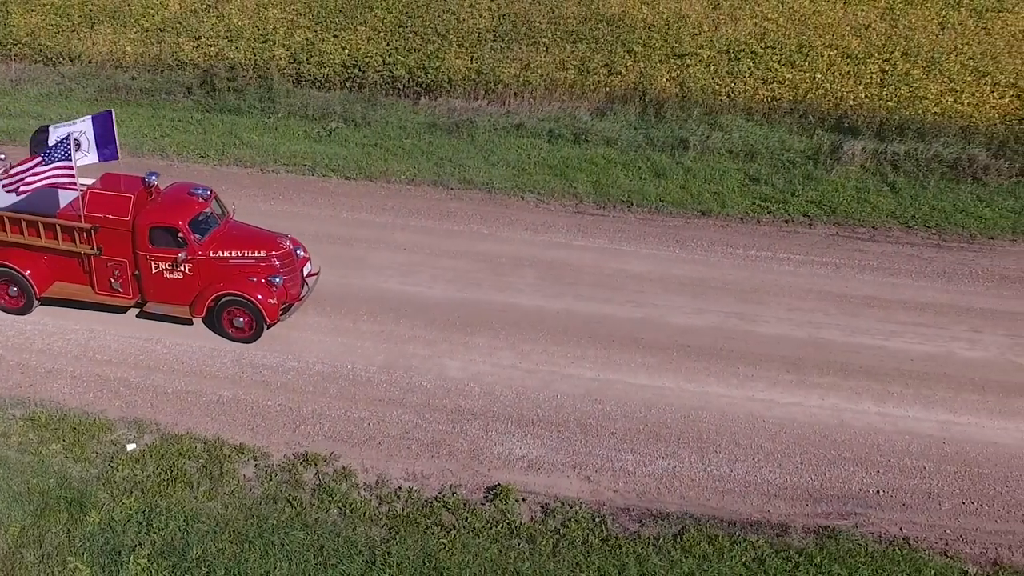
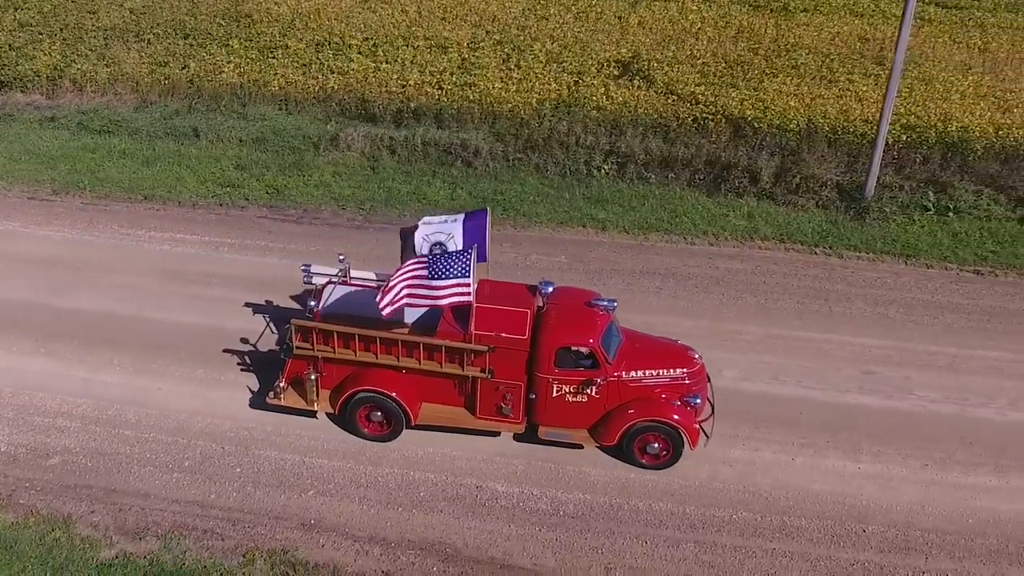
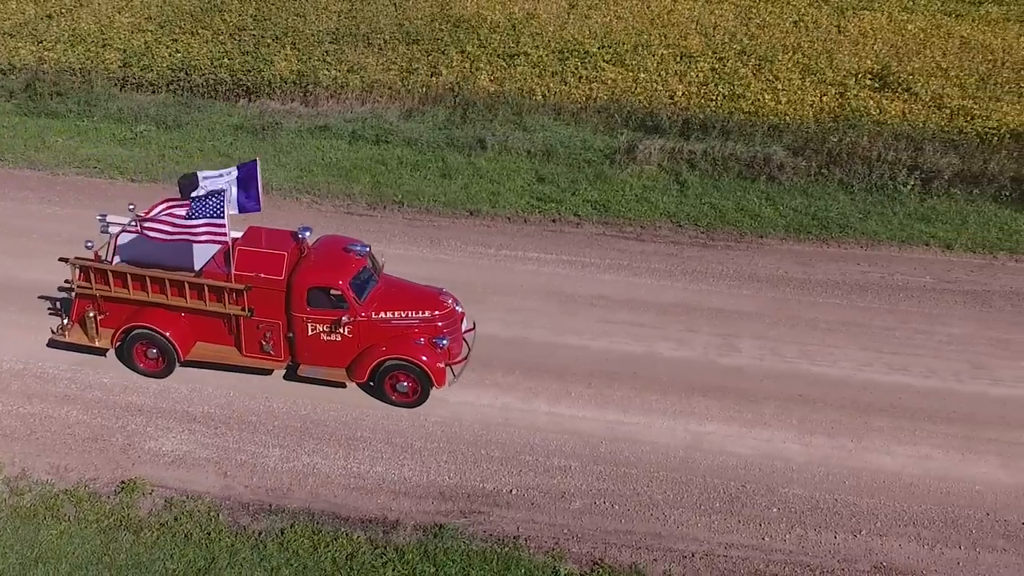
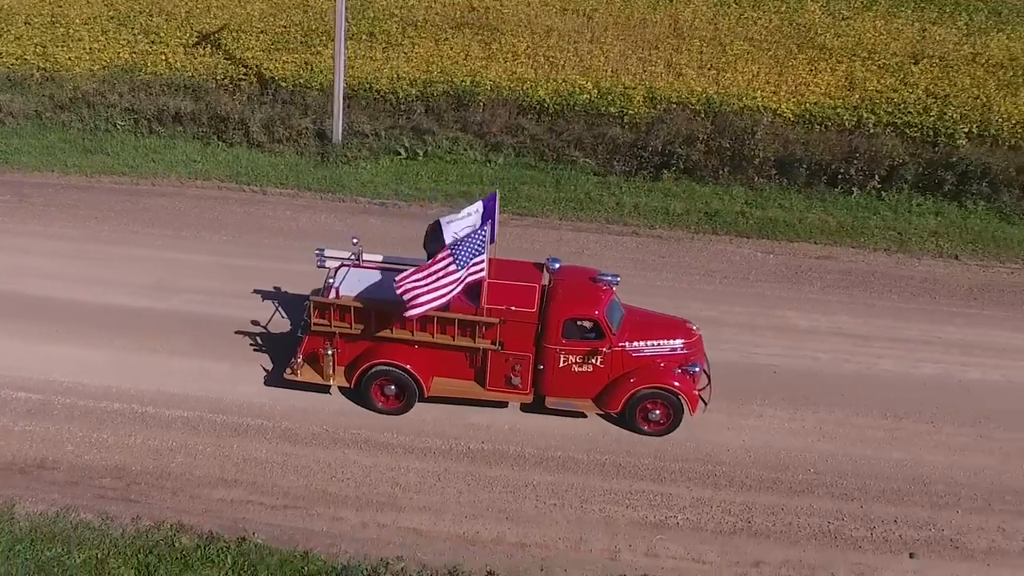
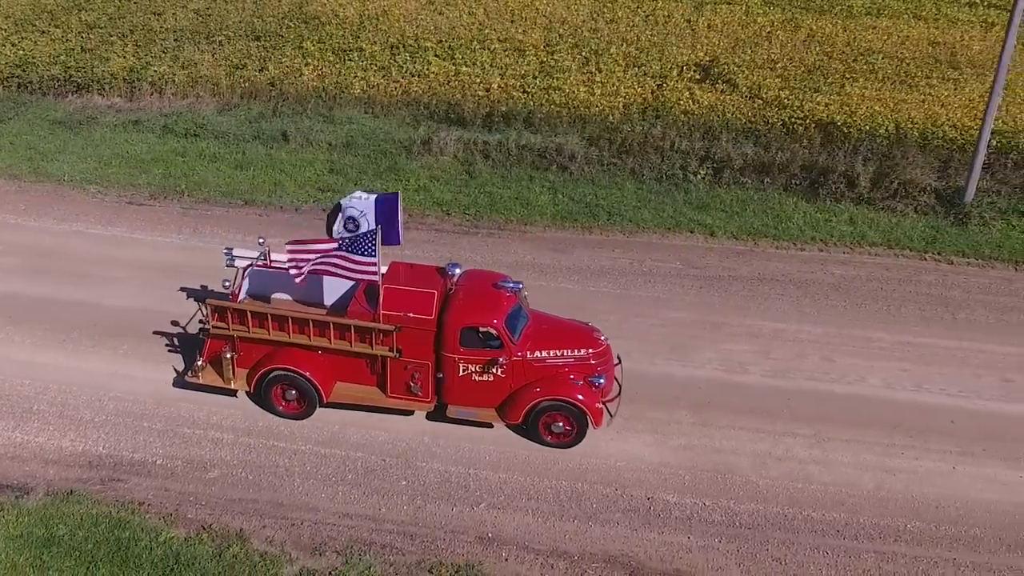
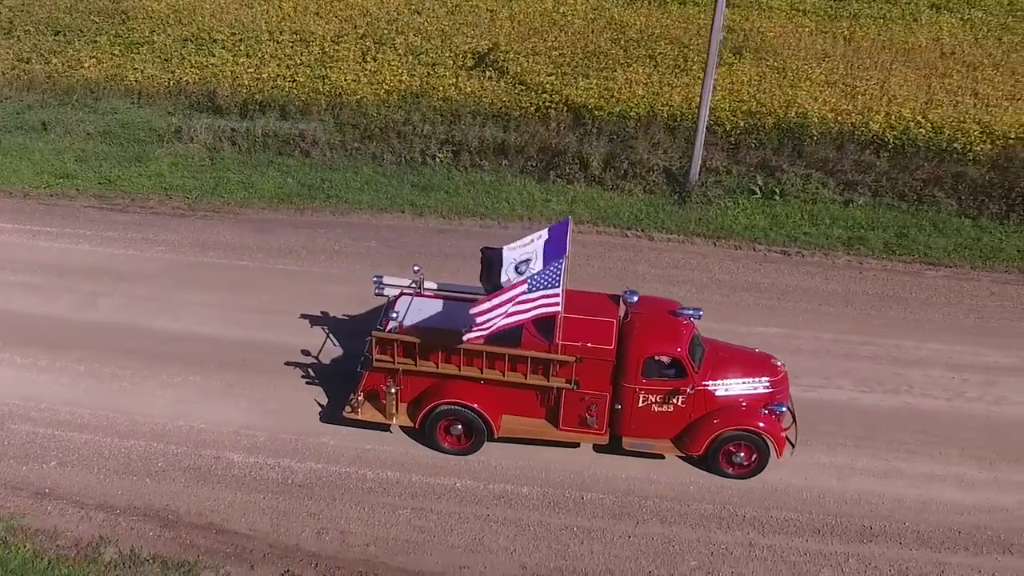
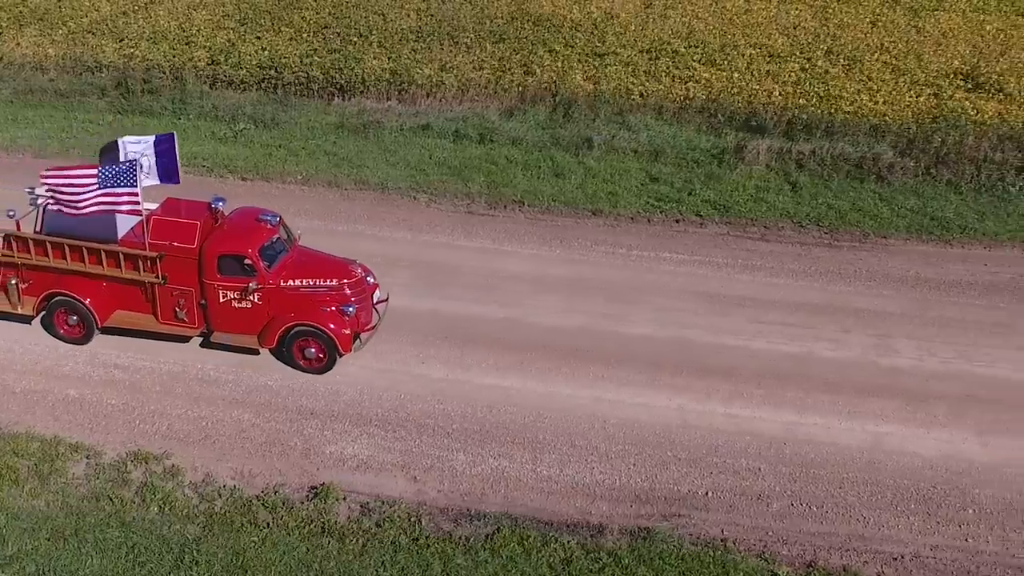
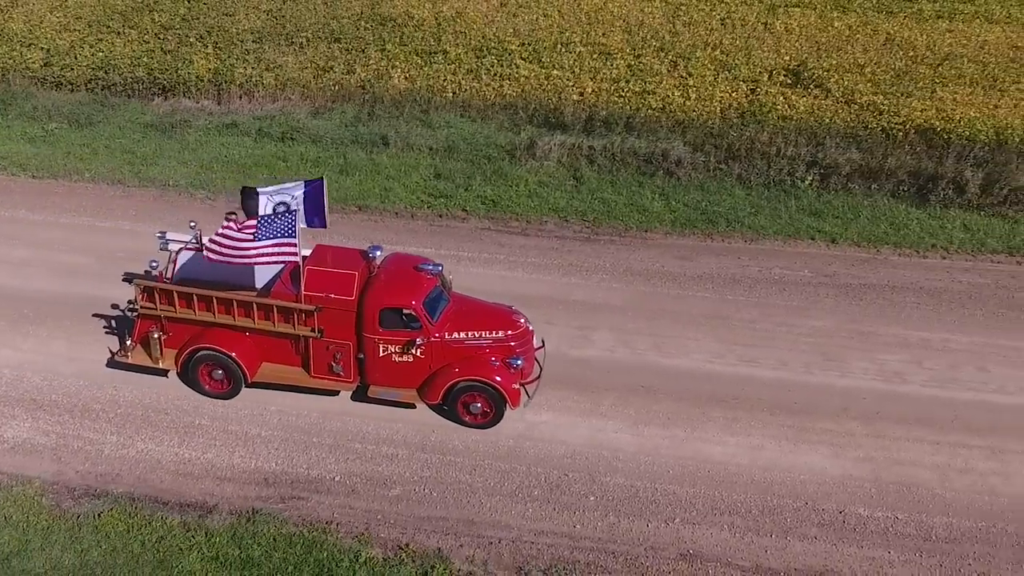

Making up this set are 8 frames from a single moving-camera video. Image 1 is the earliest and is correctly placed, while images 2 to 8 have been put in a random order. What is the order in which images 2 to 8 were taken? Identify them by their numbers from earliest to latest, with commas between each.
7, 3, 8, 5, 2, 6, 4
